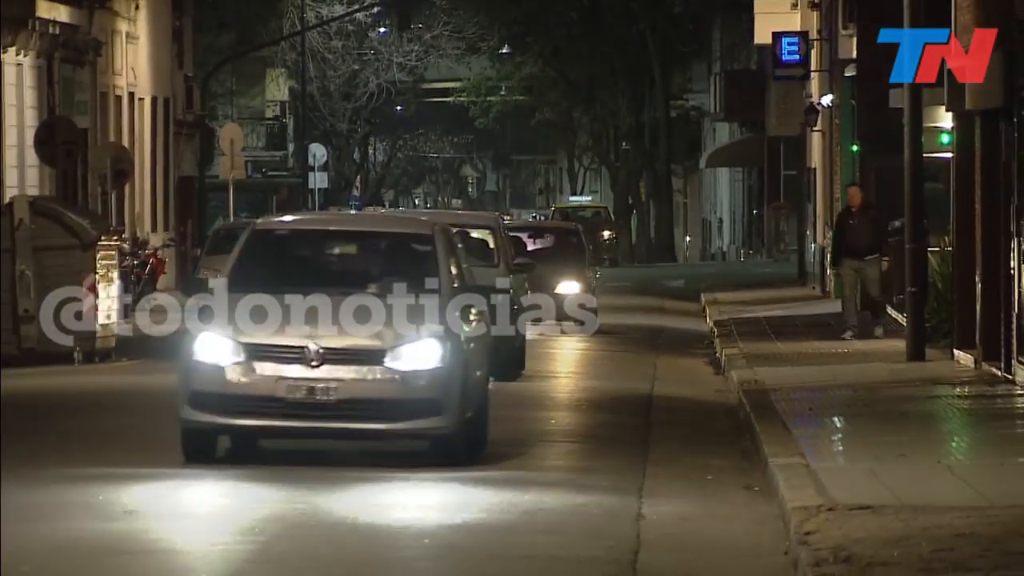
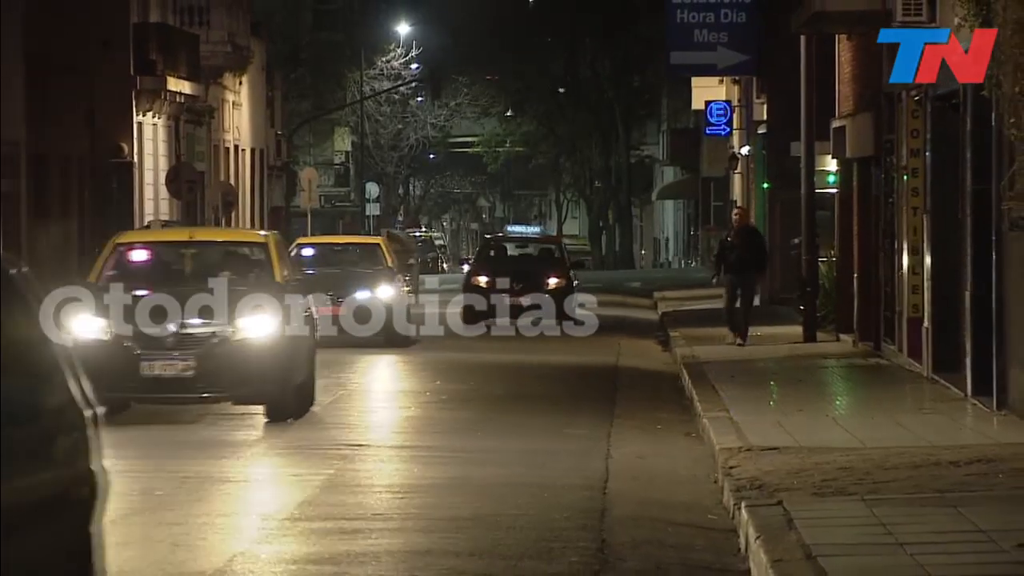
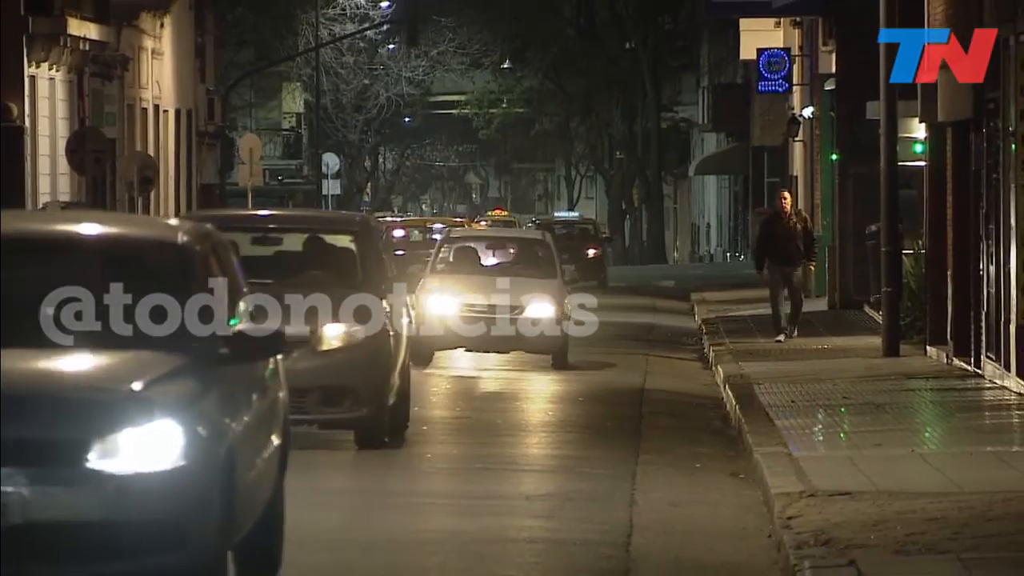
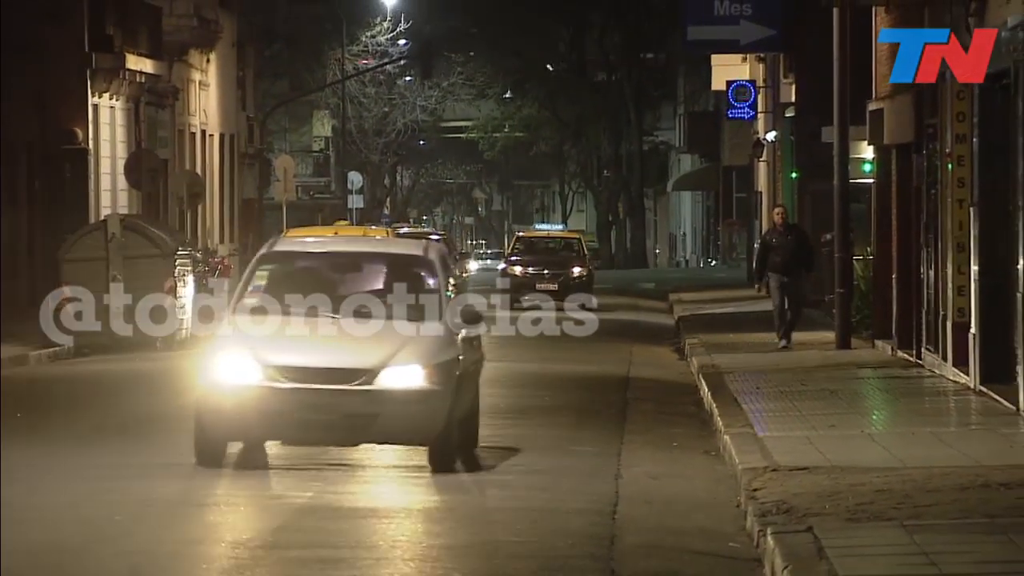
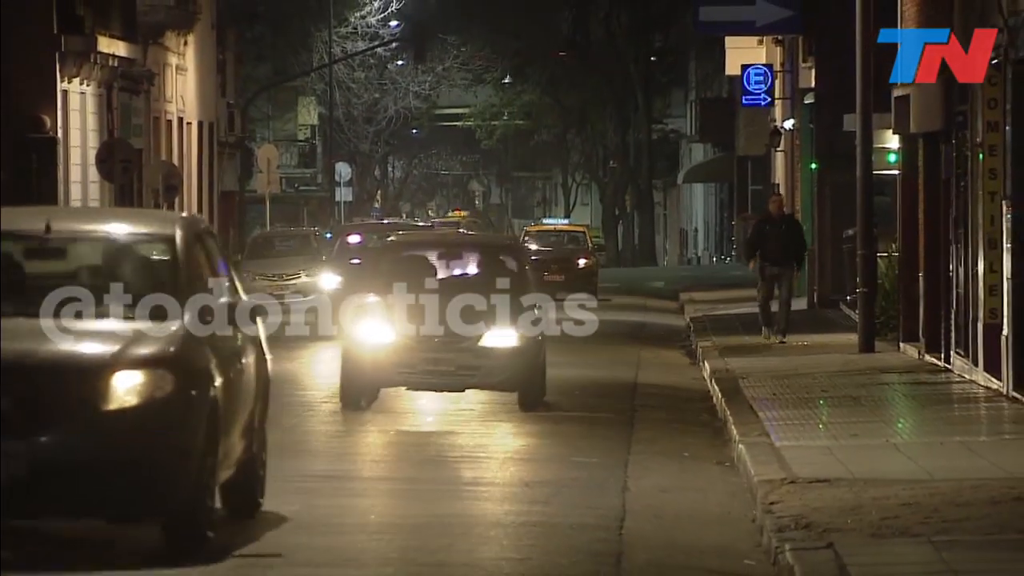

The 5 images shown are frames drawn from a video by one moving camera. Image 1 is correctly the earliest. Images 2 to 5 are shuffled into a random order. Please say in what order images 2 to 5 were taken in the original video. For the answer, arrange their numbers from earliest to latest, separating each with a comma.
3, 5, 4, 2
